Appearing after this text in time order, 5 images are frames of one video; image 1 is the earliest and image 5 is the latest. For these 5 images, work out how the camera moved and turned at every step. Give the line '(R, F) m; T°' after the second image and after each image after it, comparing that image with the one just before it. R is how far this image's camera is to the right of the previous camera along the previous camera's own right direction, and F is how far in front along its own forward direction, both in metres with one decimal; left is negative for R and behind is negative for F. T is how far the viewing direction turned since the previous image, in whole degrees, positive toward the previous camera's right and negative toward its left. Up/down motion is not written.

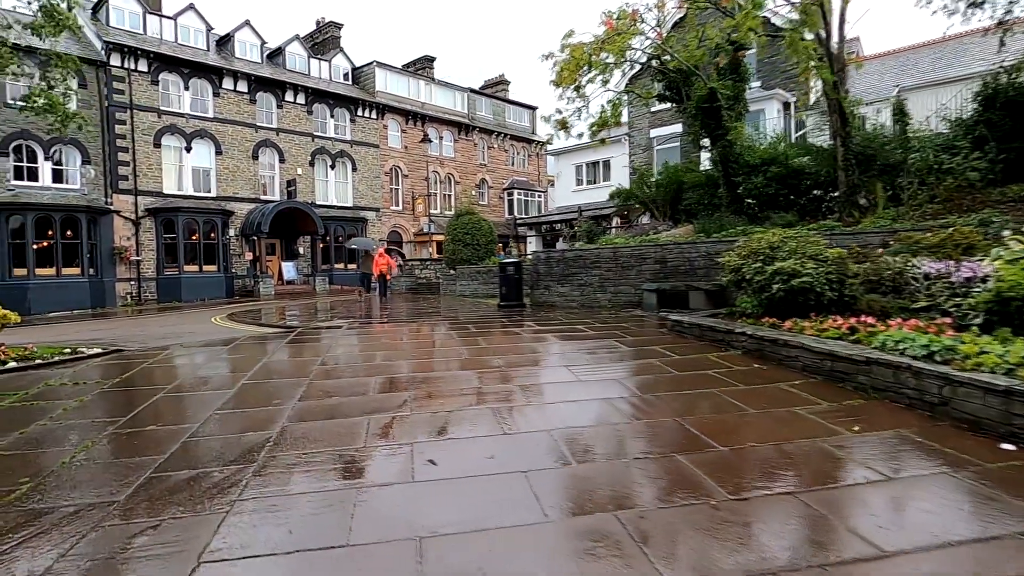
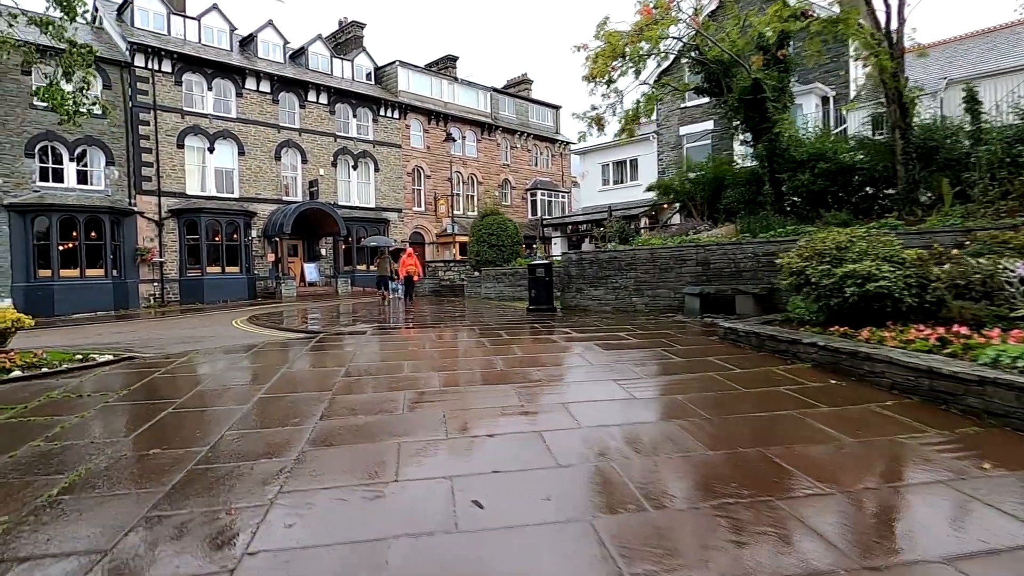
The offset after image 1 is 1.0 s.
(-0.2, +0.6) m; -2°
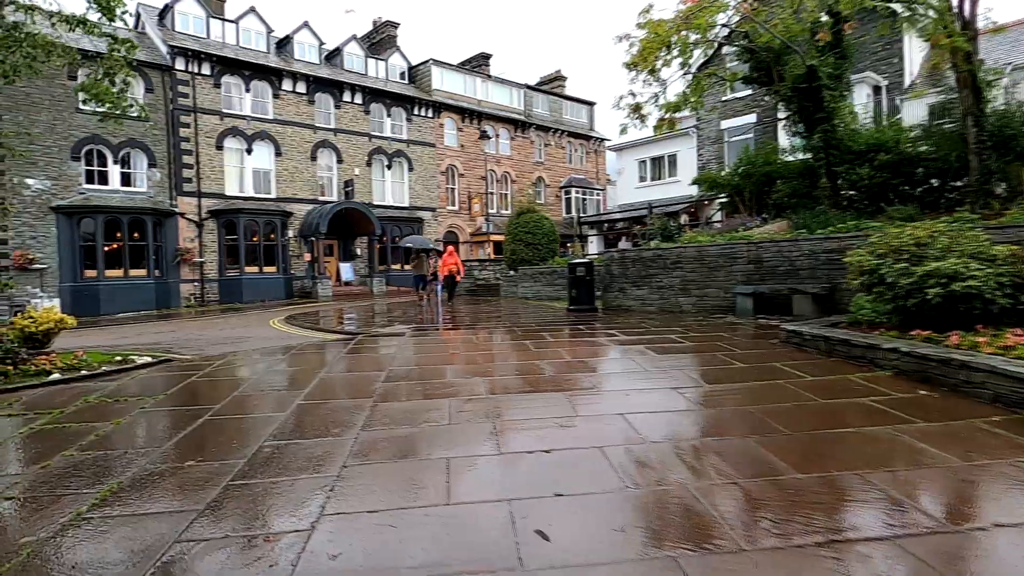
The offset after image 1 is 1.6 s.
(-0.2, +0.4) m; -3°
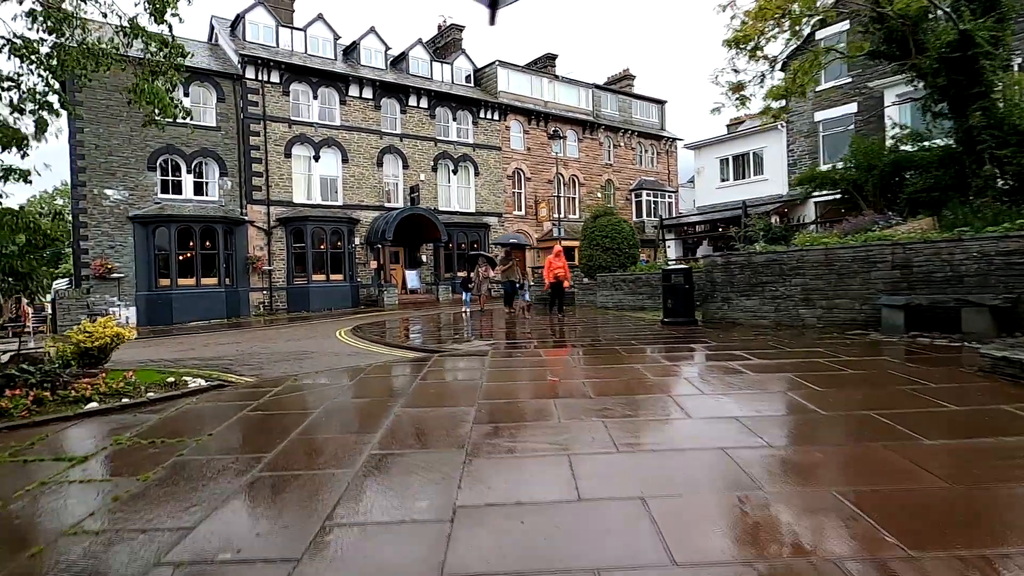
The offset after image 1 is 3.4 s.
(-0.5, +1.3) m; -6°
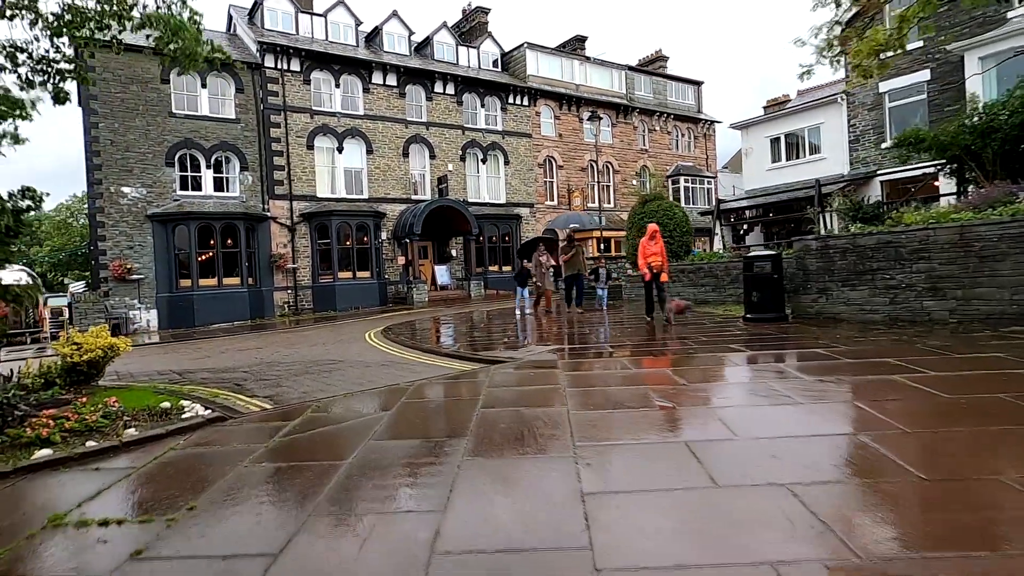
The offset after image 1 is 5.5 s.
(-0.5, +1.6) m; -2°
